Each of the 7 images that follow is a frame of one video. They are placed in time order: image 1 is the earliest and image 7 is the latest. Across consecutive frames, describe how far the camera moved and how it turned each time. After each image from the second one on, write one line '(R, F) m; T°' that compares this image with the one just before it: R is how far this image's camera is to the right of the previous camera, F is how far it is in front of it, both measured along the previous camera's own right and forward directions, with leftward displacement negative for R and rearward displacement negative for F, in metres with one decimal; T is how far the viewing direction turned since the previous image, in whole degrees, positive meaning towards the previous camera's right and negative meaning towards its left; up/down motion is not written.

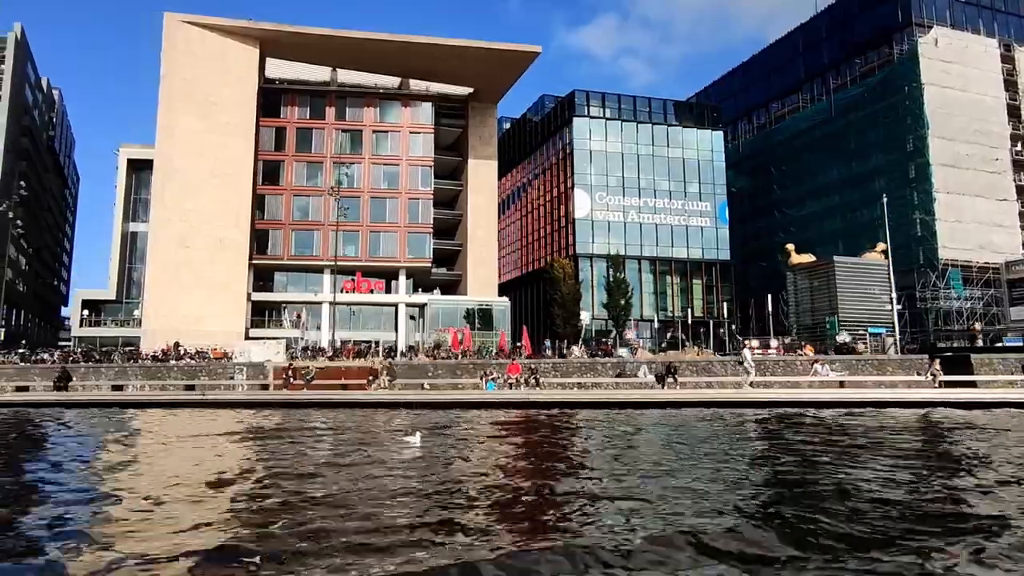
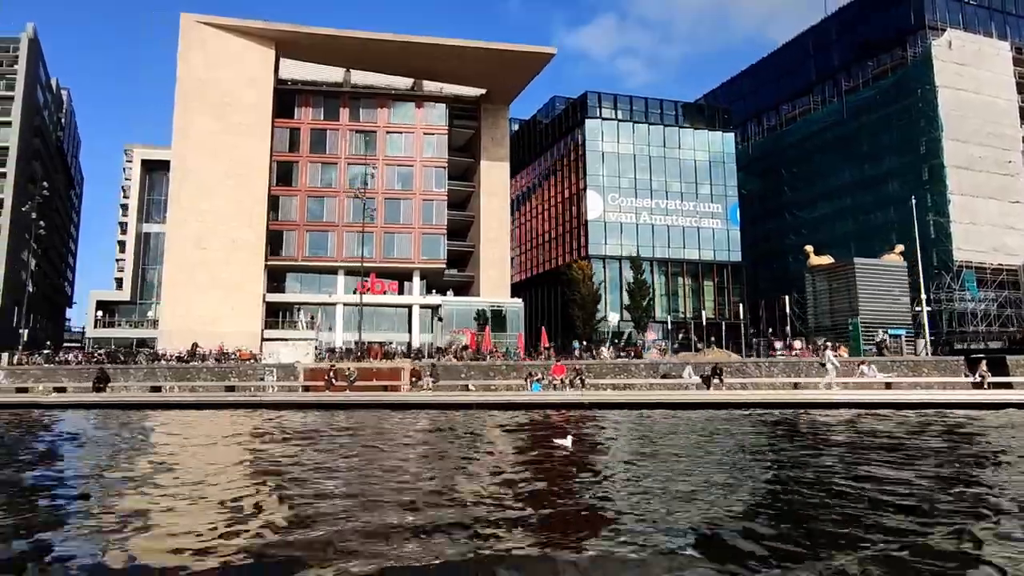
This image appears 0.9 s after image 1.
(-1.6, 0.0) m; 0°
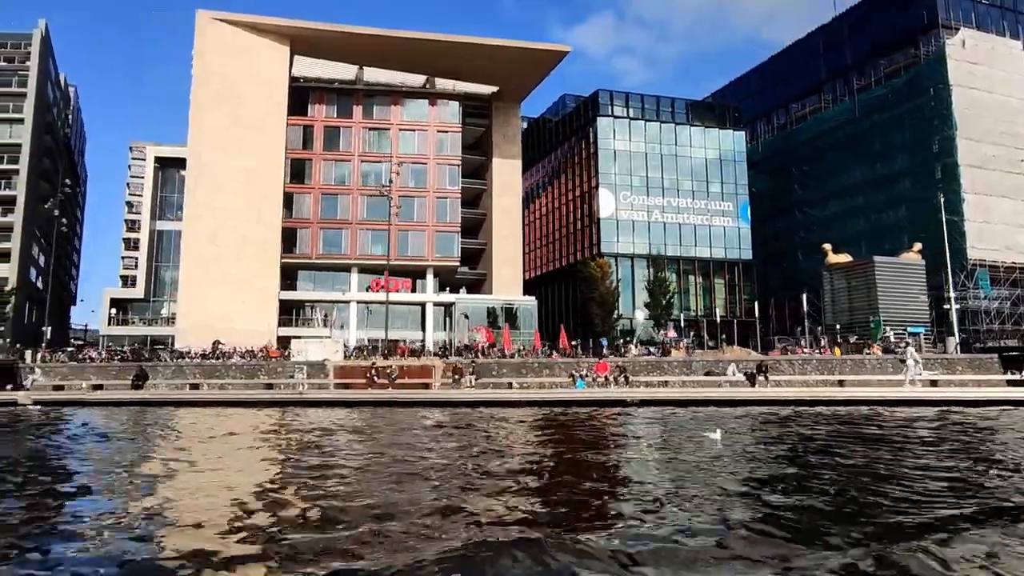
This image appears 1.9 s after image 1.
(-1.6, 0.0) m; 0°
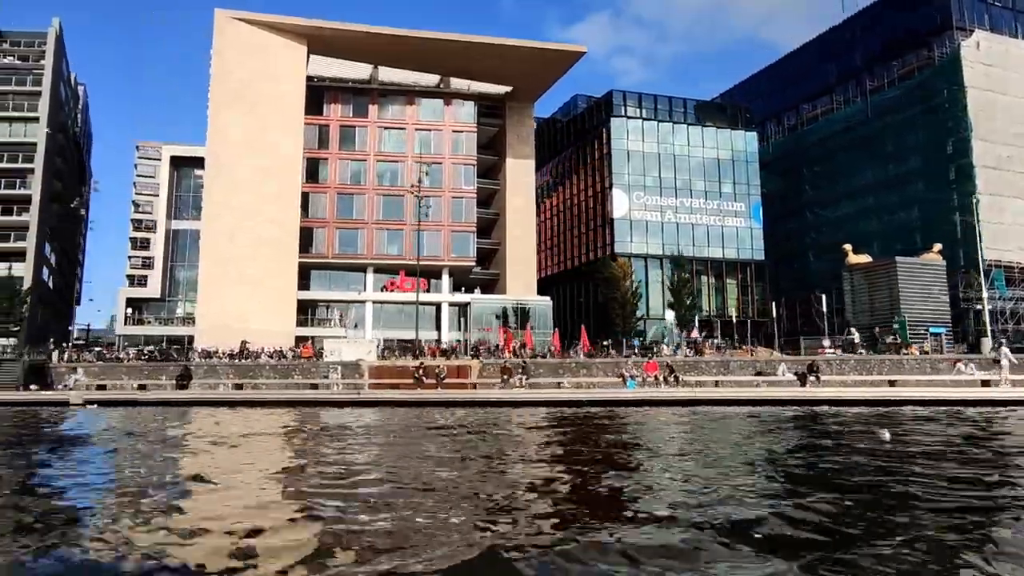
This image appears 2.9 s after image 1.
(-1.9, 0.0) m; 0°
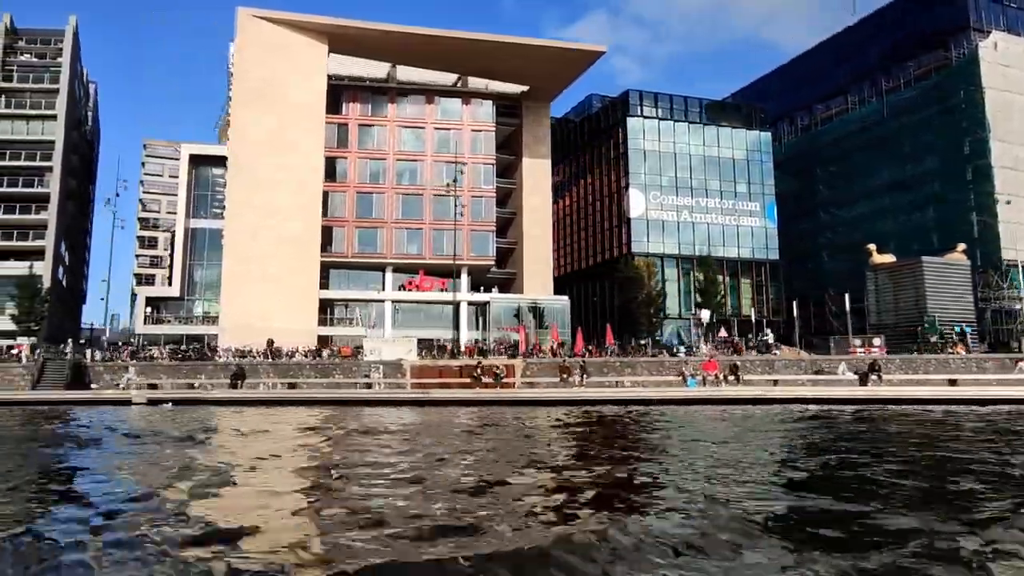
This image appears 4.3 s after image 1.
(-2.3, 0.0) m; 0°
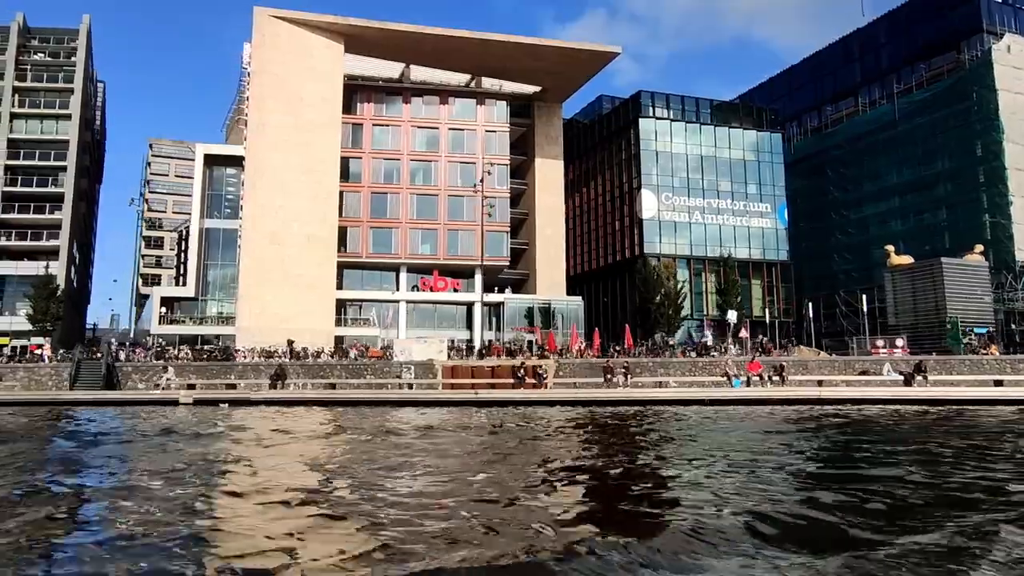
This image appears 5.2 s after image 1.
(-1.7, 0.0) m; 0°
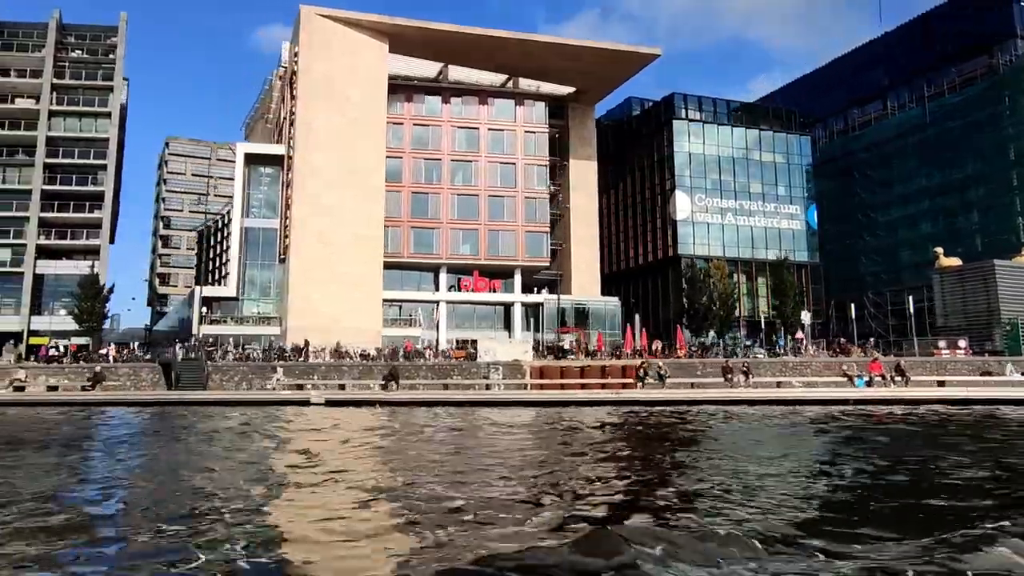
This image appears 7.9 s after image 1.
(-4.8, 0.0) m; +1°
